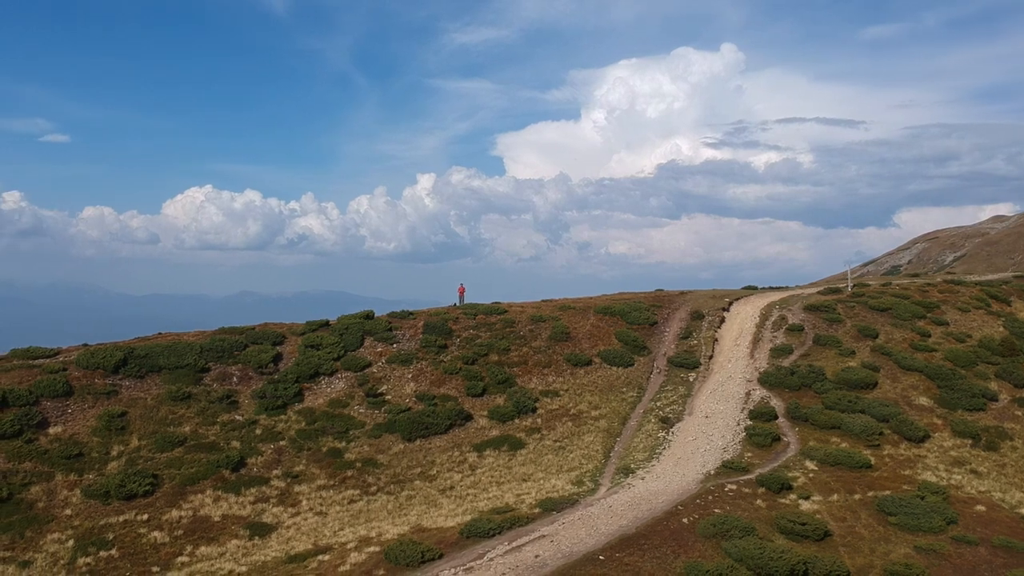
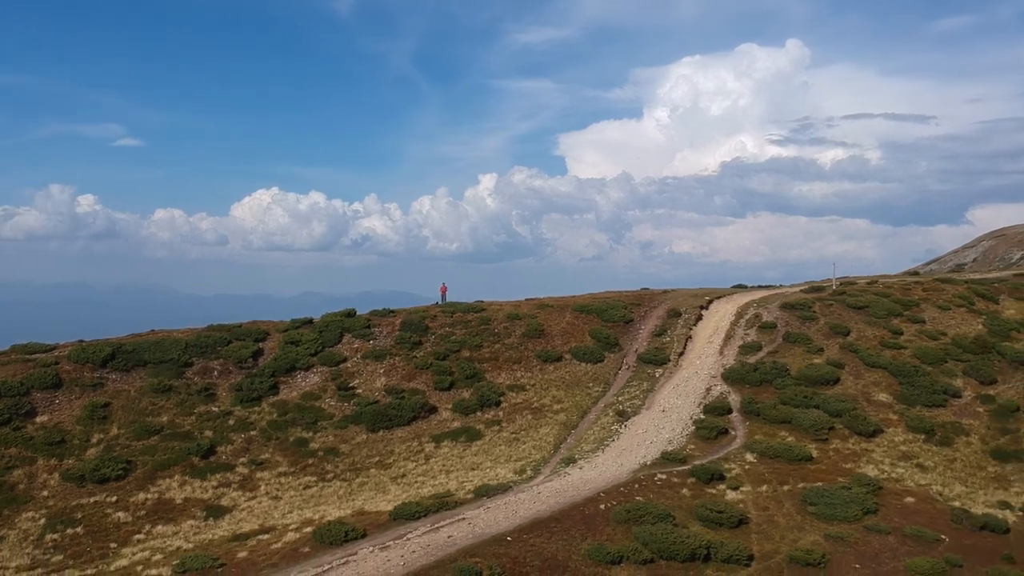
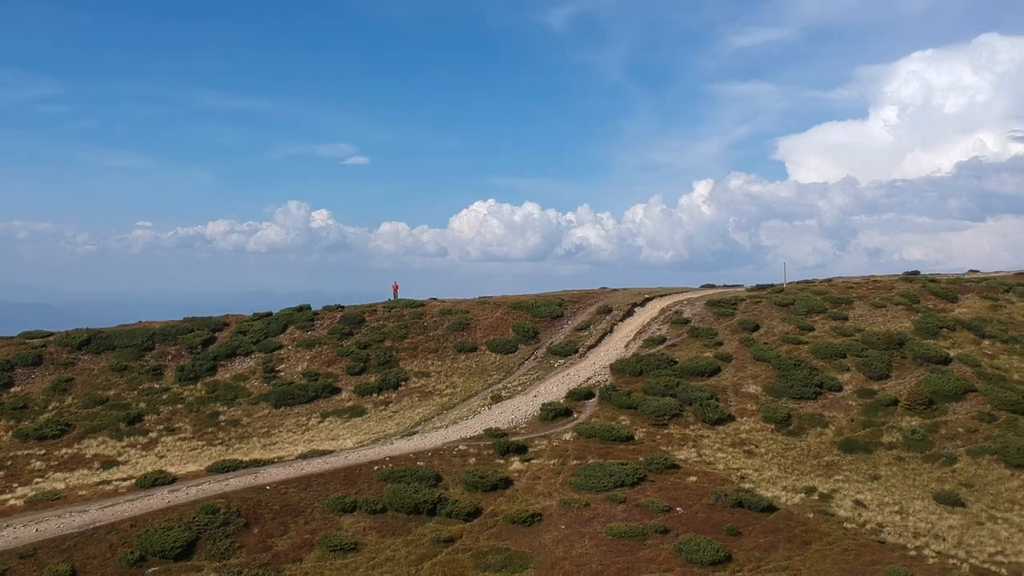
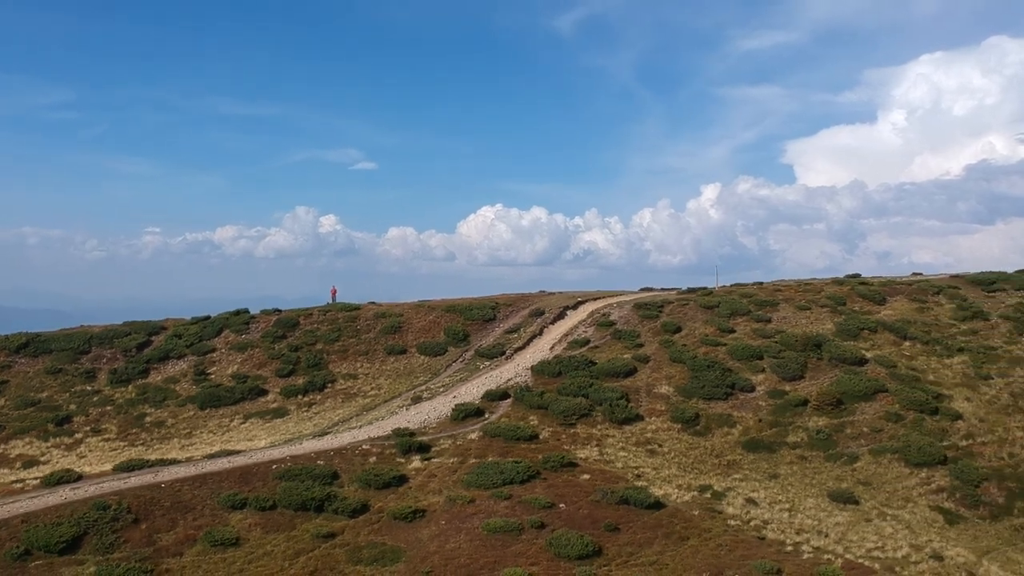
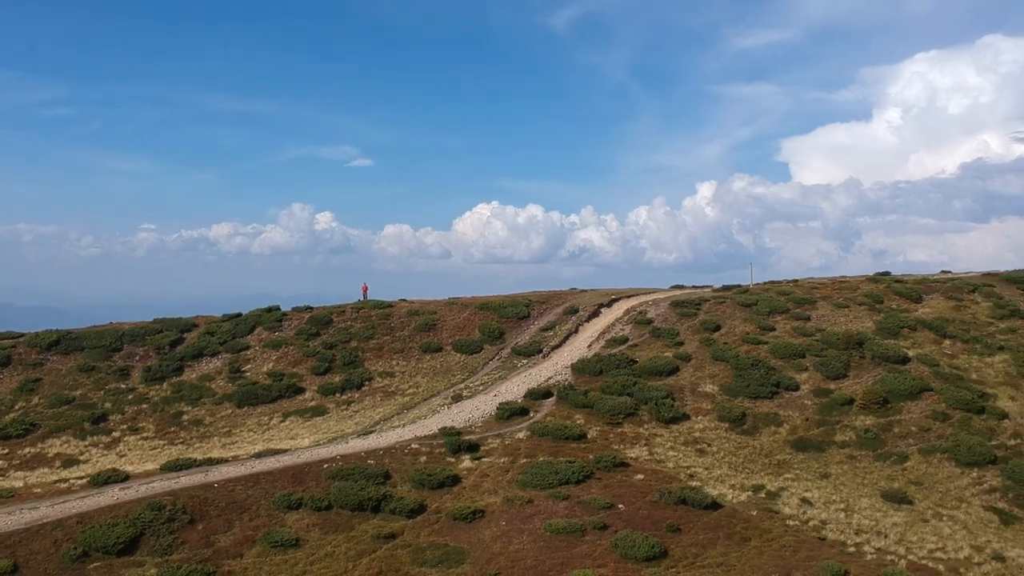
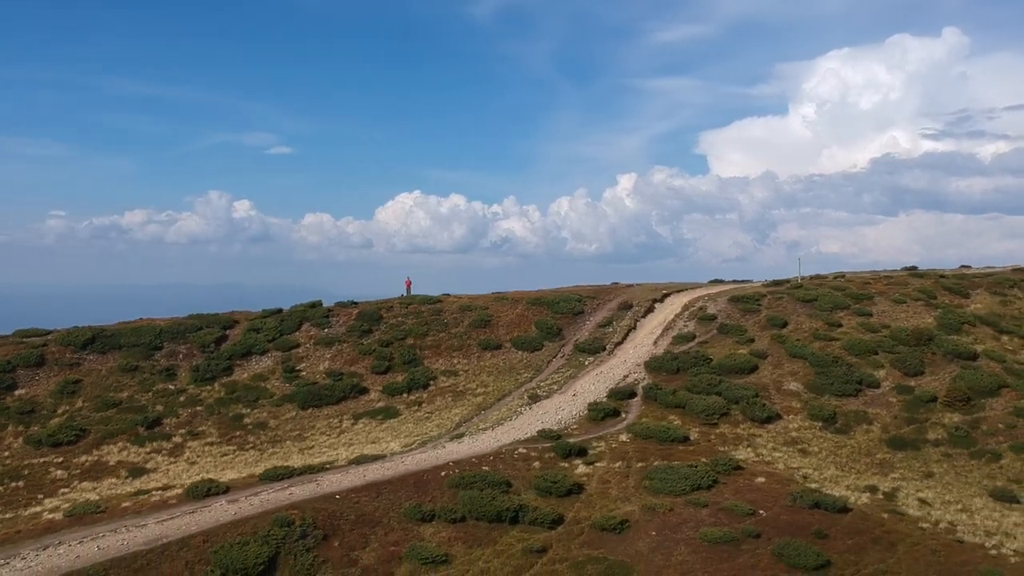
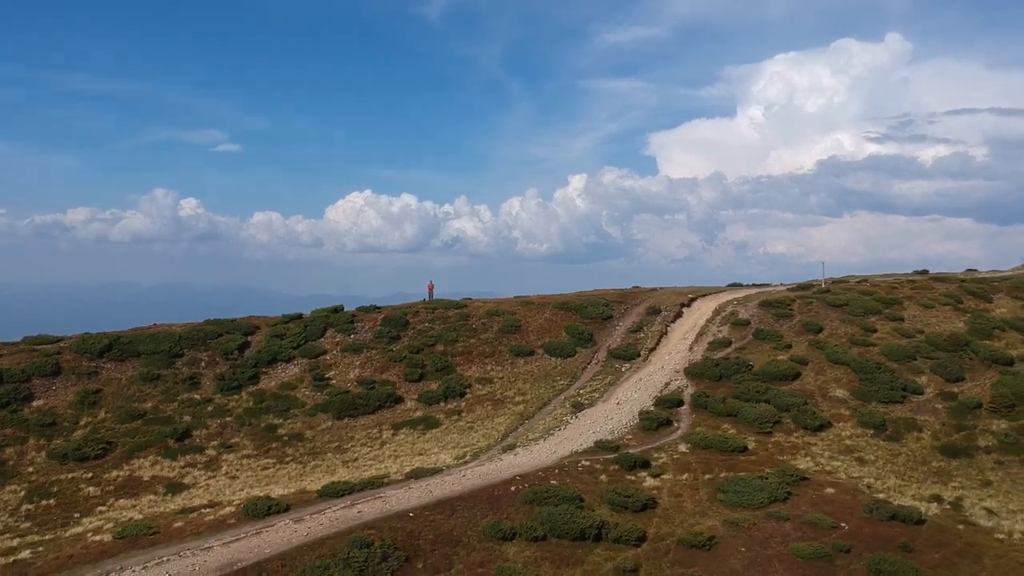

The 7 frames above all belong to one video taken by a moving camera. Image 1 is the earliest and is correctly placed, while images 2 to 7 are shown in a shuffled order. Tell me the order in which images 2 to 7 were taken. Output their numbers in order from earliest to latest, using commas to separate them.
2, 7, 6, 3, 5, 4
